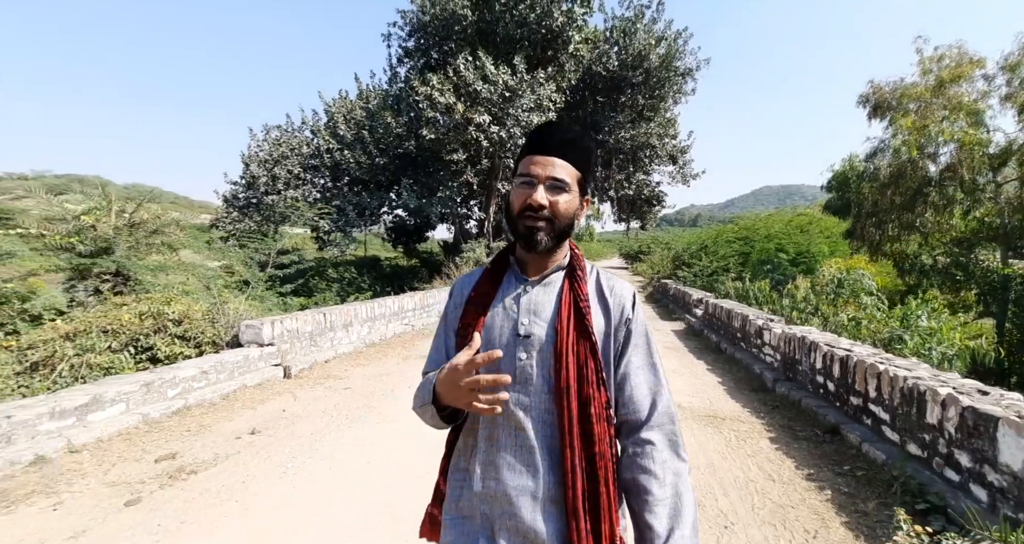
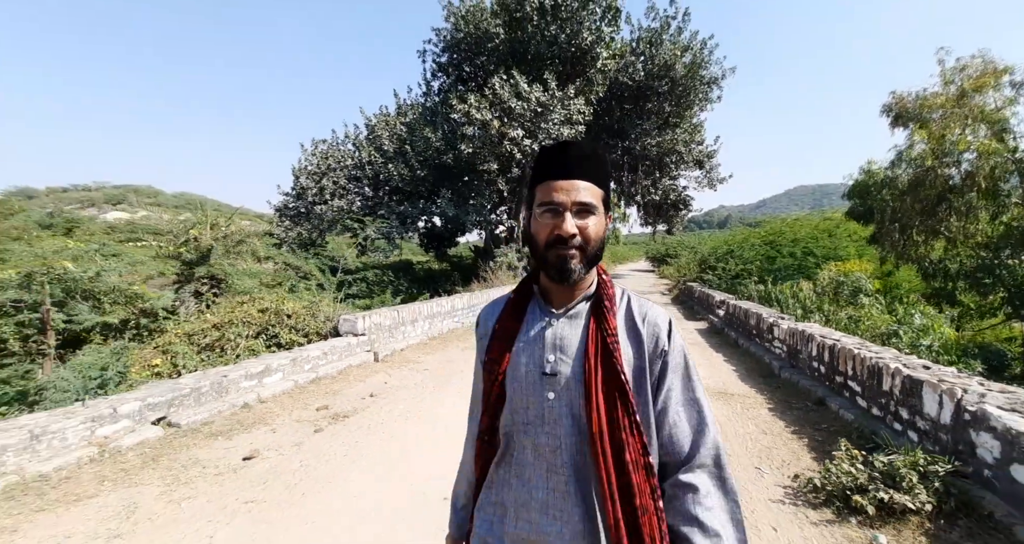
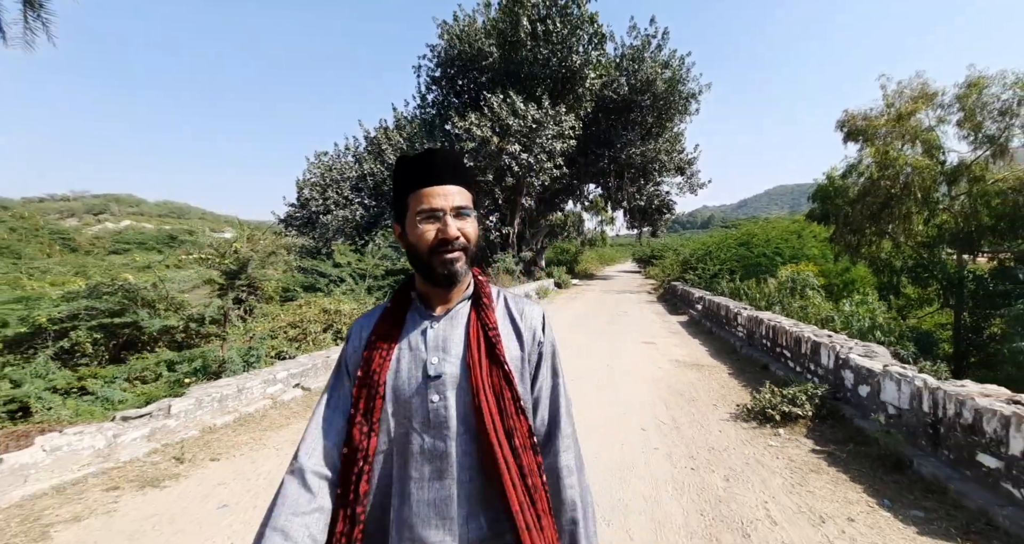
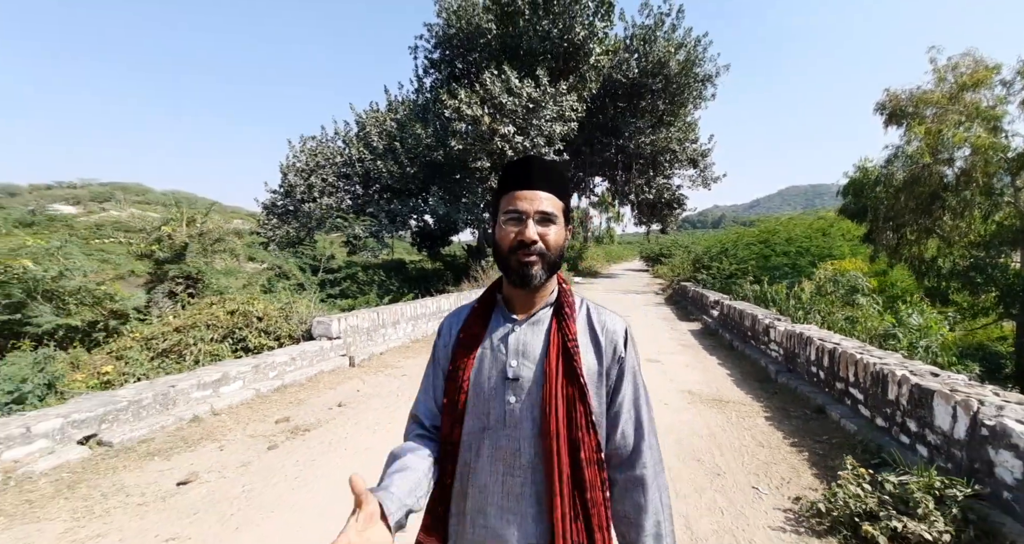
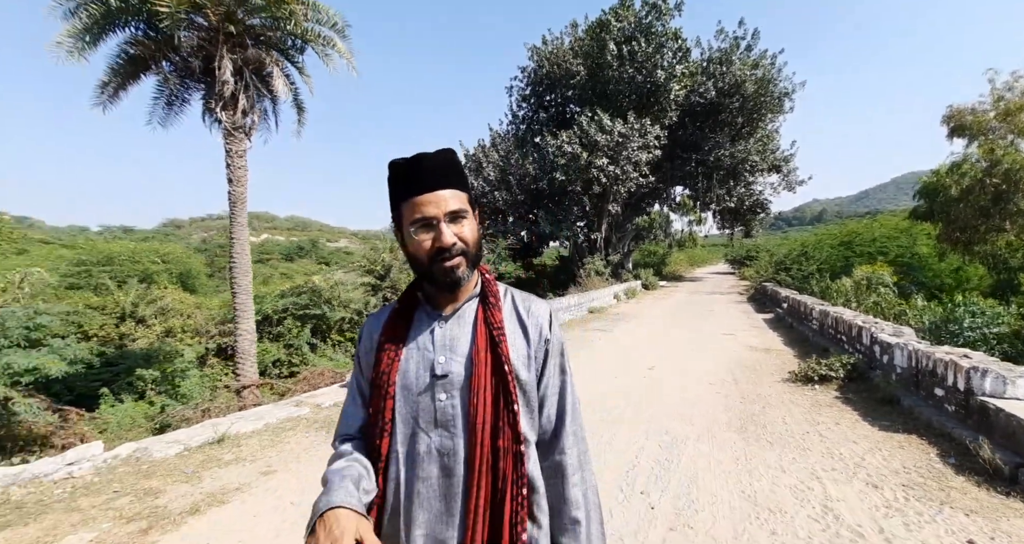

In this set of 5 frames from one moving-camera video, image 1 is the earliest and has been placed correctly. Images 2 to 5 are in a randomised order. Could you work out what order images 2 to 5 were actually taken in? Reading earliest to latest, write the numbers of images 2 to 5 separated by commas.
4, 2, 3, 5
